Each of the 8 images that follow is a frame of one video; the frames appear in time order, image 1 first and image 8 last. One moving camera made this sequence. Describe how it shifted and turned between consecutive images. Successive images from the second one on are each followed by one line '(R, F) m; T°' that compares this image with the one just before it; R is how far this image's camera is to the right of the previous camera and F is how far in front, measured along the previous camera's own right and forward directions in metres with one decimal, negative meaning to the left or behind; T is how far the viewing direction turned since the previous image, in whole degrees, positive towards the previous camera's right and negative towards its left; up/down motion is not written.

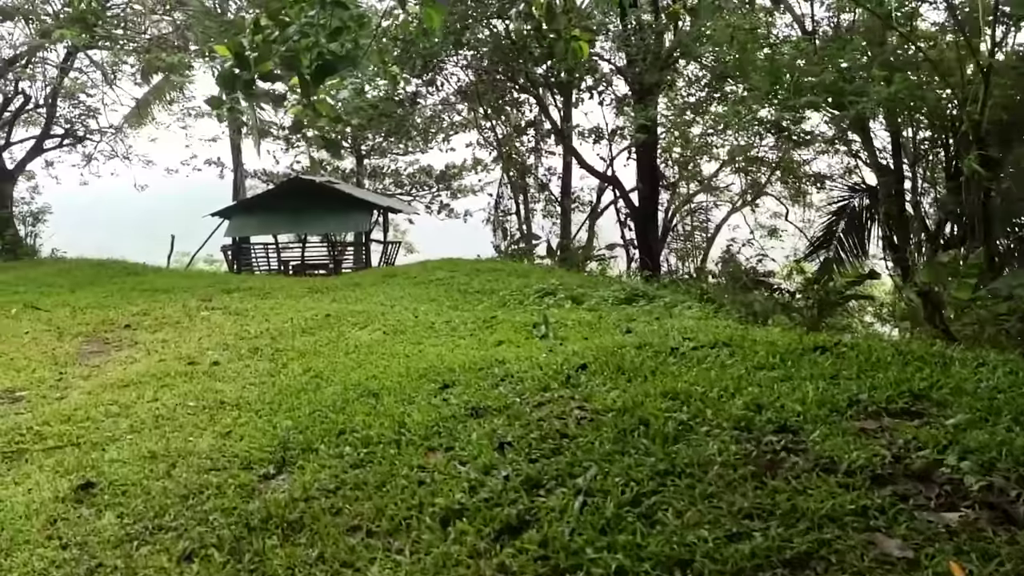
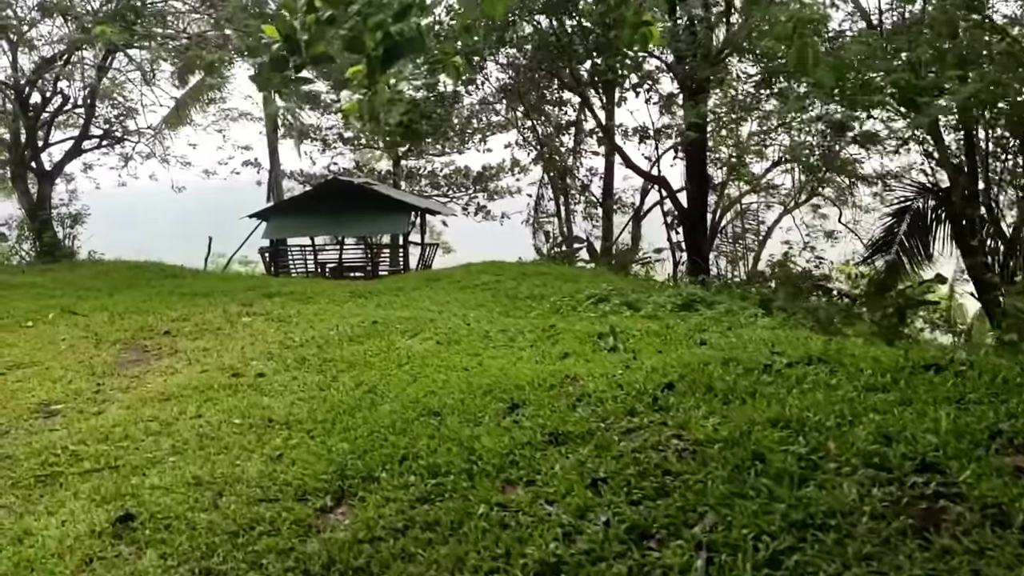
(-0.2, +0.4) m; -2°
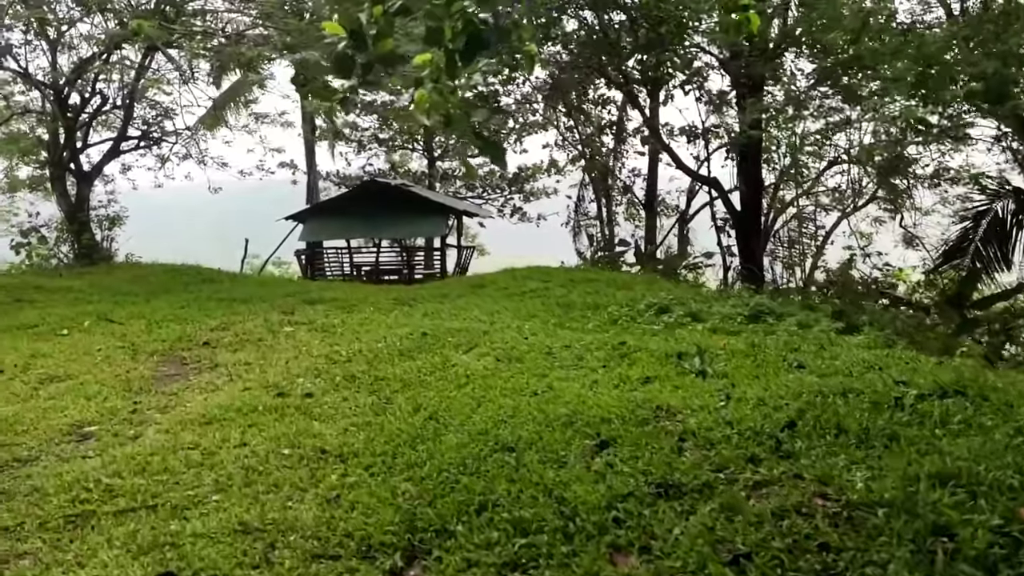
(-0.2, +0.4) m; -2°
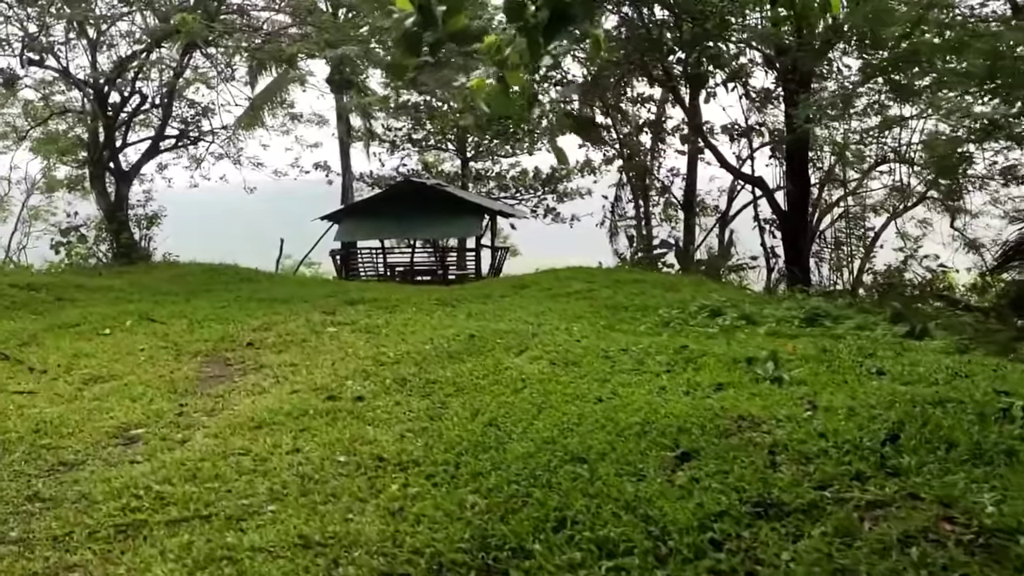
(-0.2, +0.2) m; -2°
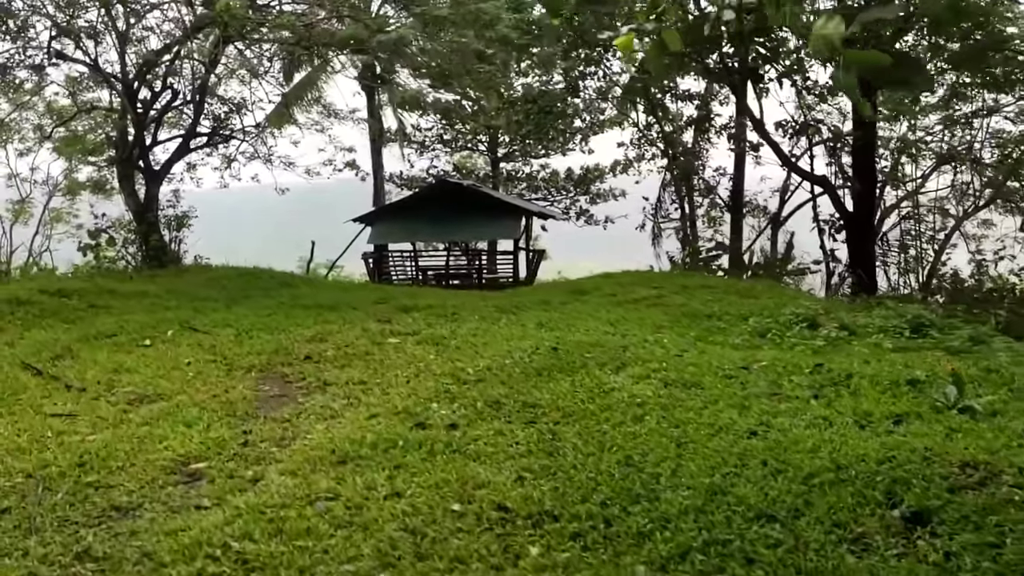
(-0.5, +0.6) m; -1°
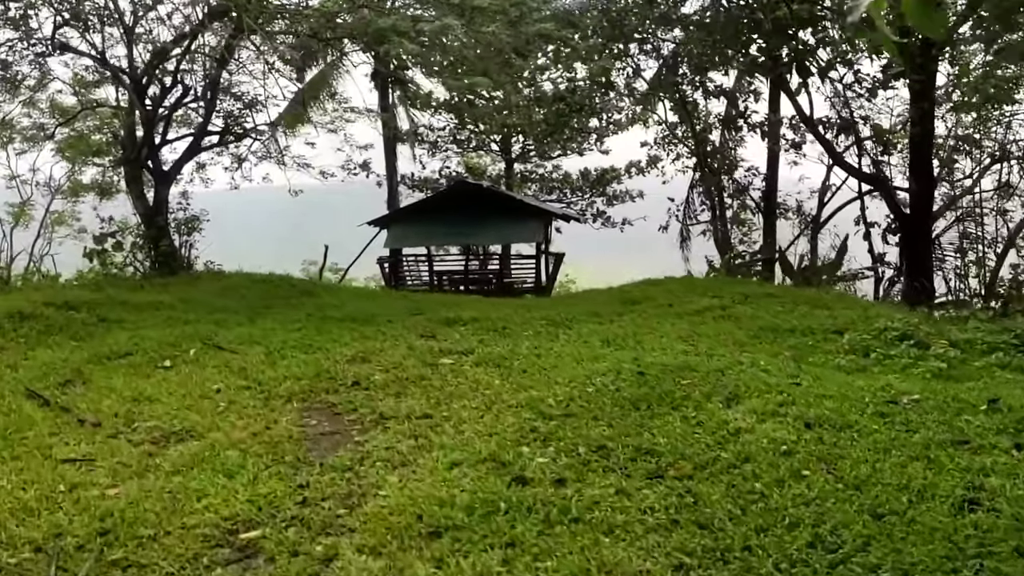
(-0.4, +0.7) m; 0°
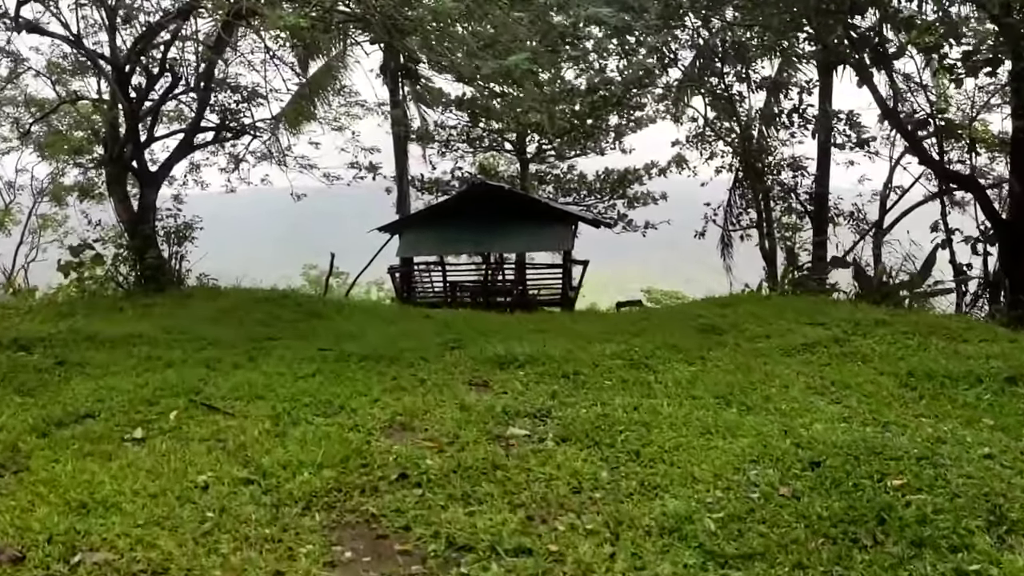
(-0.5, +1.4) m; 0°
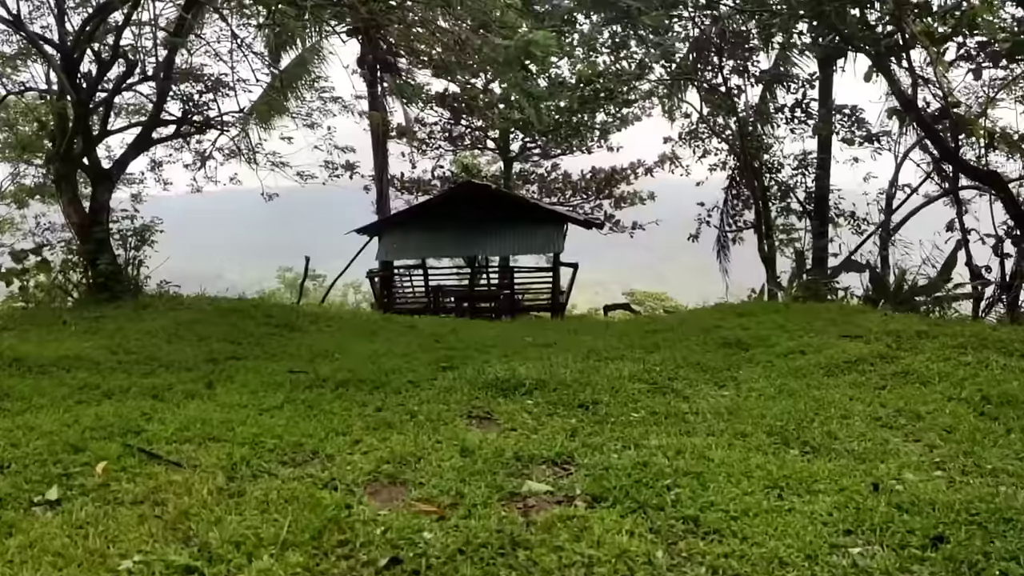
(-0.1, +0.8) m; +2°
